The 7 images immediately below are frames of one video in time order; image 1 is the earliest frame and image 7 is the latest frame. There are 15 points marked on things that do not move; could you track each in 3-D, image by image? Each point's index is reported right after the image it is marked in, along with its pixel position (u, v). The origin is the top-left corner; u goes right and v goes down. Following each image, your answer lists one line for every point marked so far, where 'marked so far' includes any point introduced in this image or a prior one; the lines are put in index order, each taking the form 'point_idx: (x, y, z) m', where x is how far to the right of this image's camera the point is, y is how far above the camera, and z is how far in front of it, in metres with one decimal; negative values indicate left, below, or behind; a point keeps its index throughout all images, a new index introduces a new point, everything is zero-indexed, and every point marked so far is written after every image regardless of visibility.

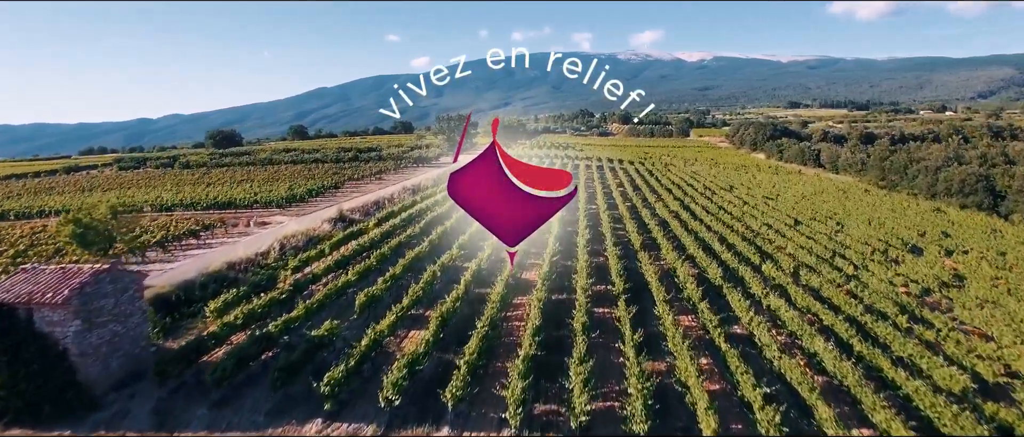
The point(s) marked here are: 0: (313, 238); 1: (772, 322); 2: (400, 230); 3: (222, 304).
0: (-5.5, -0.6, +16.7) m
1: (+5.2, -2.1, +12.0) m
2: (-3.4, -0.4, +18.3) m
3: (-5.1, -1.5, +10.6) m
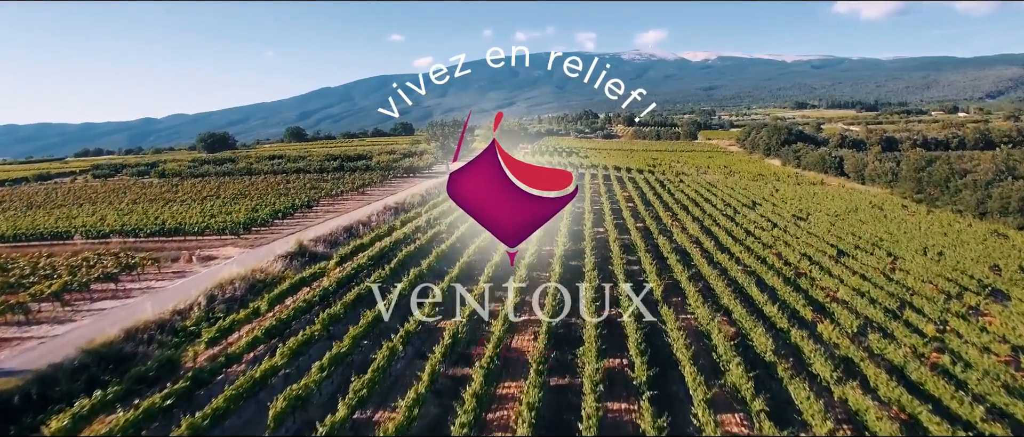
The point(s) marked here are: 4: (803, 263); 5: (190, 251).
0: (-5.7, -1.5, +13.5) m
1: (+4.9, -3.0, +8.7) m
2: (-3.6, -1.3, +15.1) m
3: (-5.3, -2.4, +7.4) m
4: (+8.6, -1.3, +18.0) m
5: (-9.4, -0.9, +17.7) m
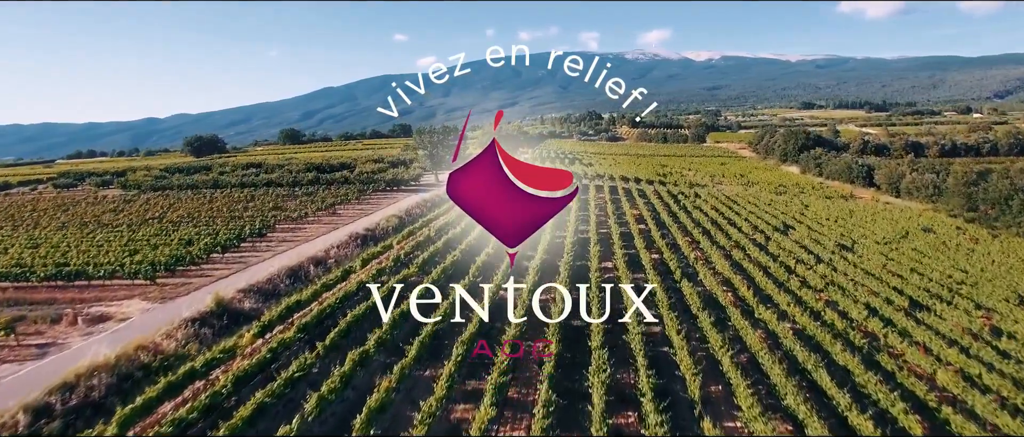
0: (-6.1, -2.6, +9.5) m
1: (+4.5, -4.1, +4.7) m
2: (-4.0, -2.3, +11.1) m
3: (-5.7, -3.5, +3.4) m
4: (+8.3, -2.3, +13.9) m
5: (-9.8, -2.0, +13.8) m
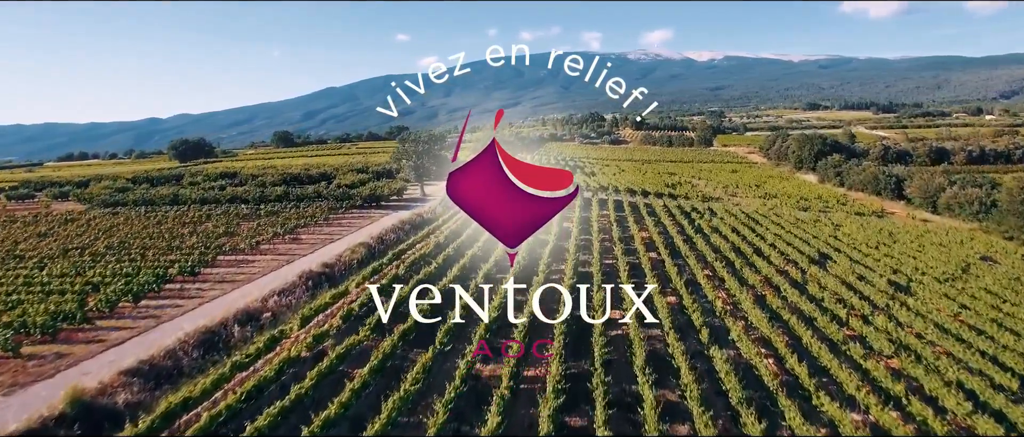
0: (-6.5, -3.6, +5.8) m
1: (+4.0, -5.1, +0.9) m
2: (-4.4, -3.3, +7.4) m
3: (-6.2, -4.5, -0.3) m
4: (+7.8, -3.4, +10.2) m
5: (-10.2, -3.0, +10.1) m
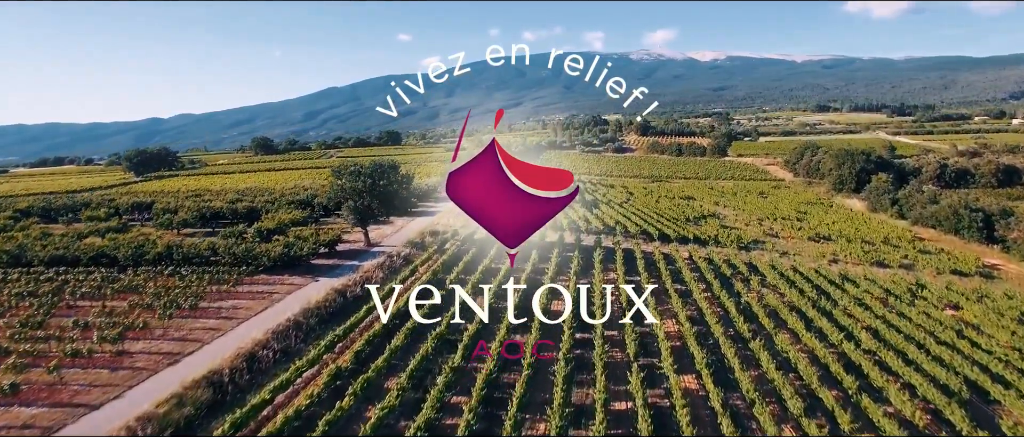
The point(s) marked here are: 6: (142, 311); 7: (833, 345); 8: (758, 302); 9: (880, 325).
0: (-7.7, -6.0, -3.0) m
1: (+2.8, -7.6, -7.9) m
2: (-5.6, -5.8, -1.4) m
3: (-7.4, -7.0, -9.1) m
4: (+6.7, -5.8, +1.3) m
5: (-11.4, -5.5, +1.3) m
6: (-10.5, -2.4, +17.3) m
7: (+8.6, -3.3, +16.2) m
8: (+7.9, -2.7, +19.3) m
9: (+10.5, -3.1, +17.2) m
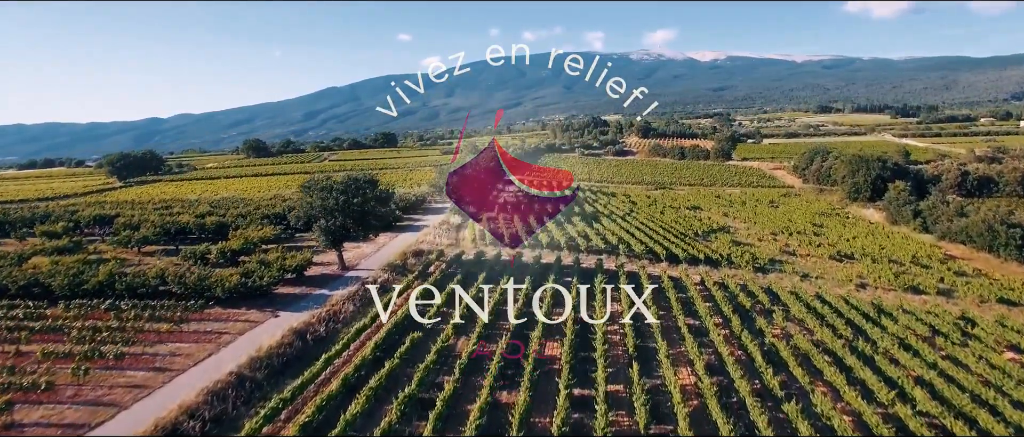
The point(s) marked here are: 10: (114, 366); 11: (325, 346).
0: (-8.1, -6.8, -5.7) m
1: (+2.5, -8.4, -10.6) m
2: (-5.9, -6.6, -4.2) m
3: (-7.7, -7.8, -11.9) m
4: (+6.3, -6.6, -1.4) m
5: (-11.7, -6.2, -1.4) m
6: (-10.8, -3.2, +14.5) m
7: (+8.3, -4.1, +13.4) m
8: (+7.5, -3.5, +16.5) m
9: (+10.2, -3.9, +14.5) m
10: (-9.5, -3.4, +14.6) m
11: (-5.1, -3.5, +16.7) m
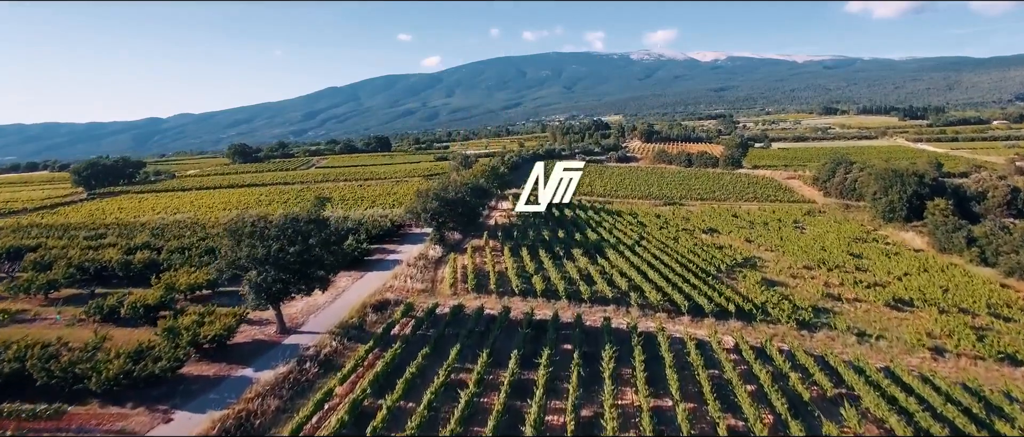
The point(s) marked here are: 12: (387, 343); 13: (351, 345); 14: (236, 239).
0: (-8.6, -8.4, -10.8) m
1: (+2.0, -9.9, -15.7) m
2: (-6.4, -8.1, -9.2) m
3: (-8.3, -9.3, -16.9) m
4: (+5.8, -8.2, -6.5) m
5: (-12.2, -7.8, -6.5) m
6: (-11.3, -4.7, +9.4) m
7: (+7.8, -5.7, +8.3) m
8: (+7.0, -5.0, +11.5) m
9: (+9.7, -5.5, +9.4) m
10: (-9.9, -5.0, +9.5) m
11: (-5.6, -5.0, +11.6) m
12: (-3.8, -3.8, +18.4) m
13: (-4.8, -3.8, +18.2) m
14: (-8.0, -0.3, +18.6) m
